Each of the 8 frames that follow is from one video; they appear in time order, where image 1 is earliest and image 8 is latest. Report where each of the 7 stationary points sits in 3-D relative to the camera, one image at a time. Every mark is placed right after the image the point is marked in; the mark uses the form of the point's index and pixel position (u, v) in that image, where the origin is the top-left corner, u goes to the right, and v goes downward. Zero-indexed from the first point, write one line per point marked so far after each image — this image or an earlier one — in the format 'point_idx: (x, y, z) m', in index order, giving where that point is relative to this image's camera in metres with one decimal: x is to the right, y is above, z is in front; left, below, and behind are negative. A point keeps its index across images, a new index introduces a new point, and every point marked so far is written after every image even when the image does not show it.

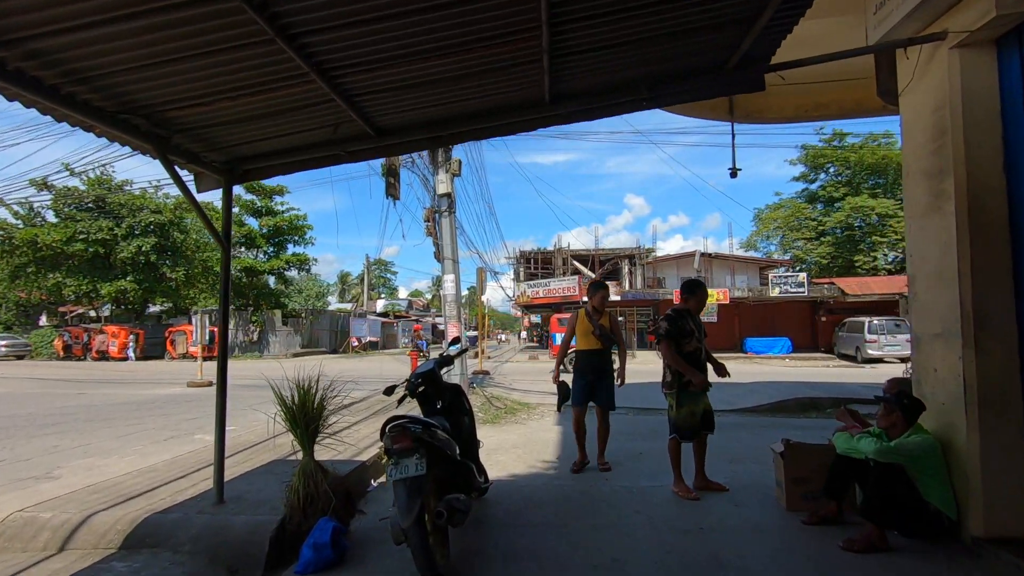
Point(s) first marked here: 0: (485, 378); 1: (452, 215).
0: (-0.8, -2.5, +14.4) m
1: (-1.1, +1.3, +9.6) m
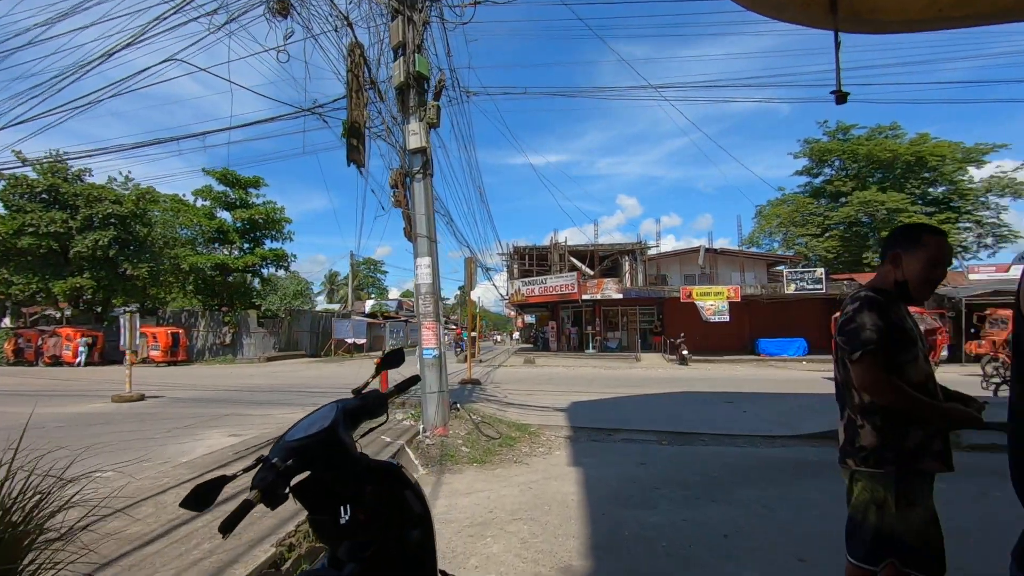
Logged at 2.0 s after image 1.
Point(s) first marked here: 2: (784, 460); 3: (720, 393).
0: (-0.9, -2.3, +12.0) m
1: (-1.1, +1.5, +7.2) m
2: (+3.2, -2.0, +6.3) m
3: (+4.8, -2.4, +12.4) m
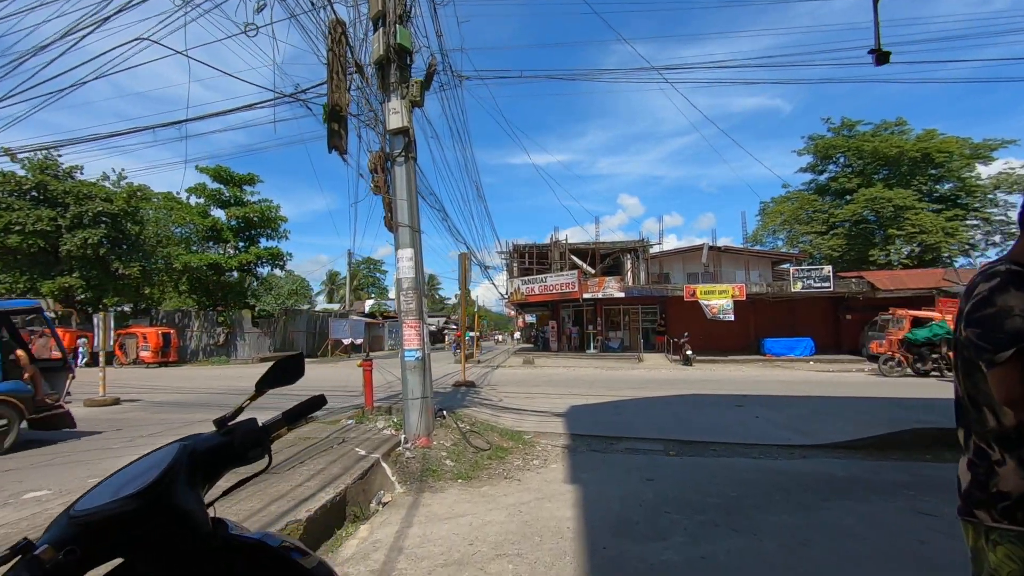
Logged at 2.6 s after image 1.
0: (-1.0, -2.2, +11.4) m
1: (-1.2, +1.5, +6.5) m
2: (+3.1, -1.9, +5.6) m
3: (+4.7, -2.4, +11.7) m
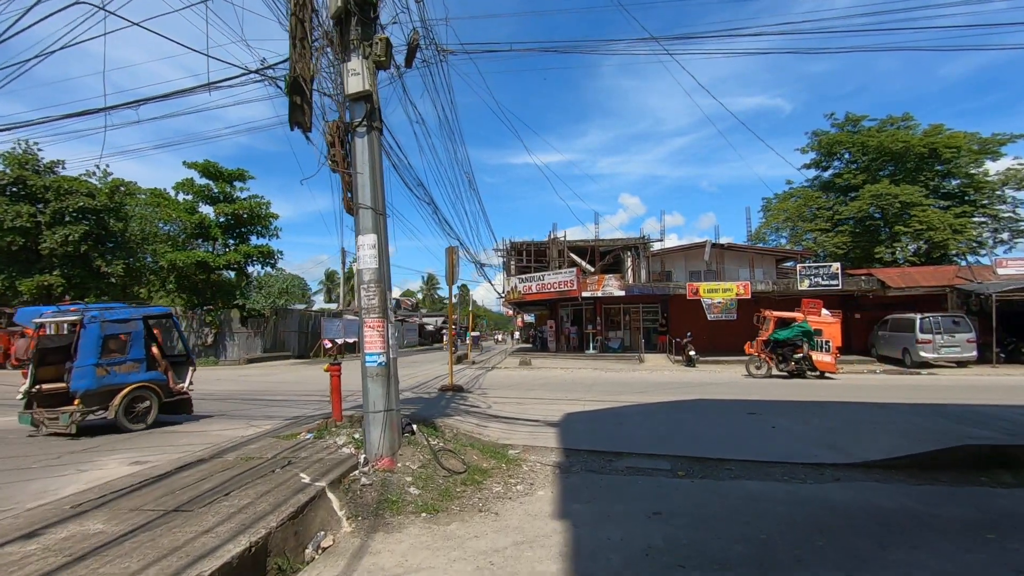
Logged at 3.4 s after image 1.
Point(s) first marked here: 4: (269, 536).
0: (-1.2, -2.2, +10.4) m
1: (-1.4, +1.6, +5.6) m
2: (+2.9, -1.9, +4.6) m
3: (+4.5, -2.3, +10.8) m
4: (-1.5, -1.6, +3.4) m
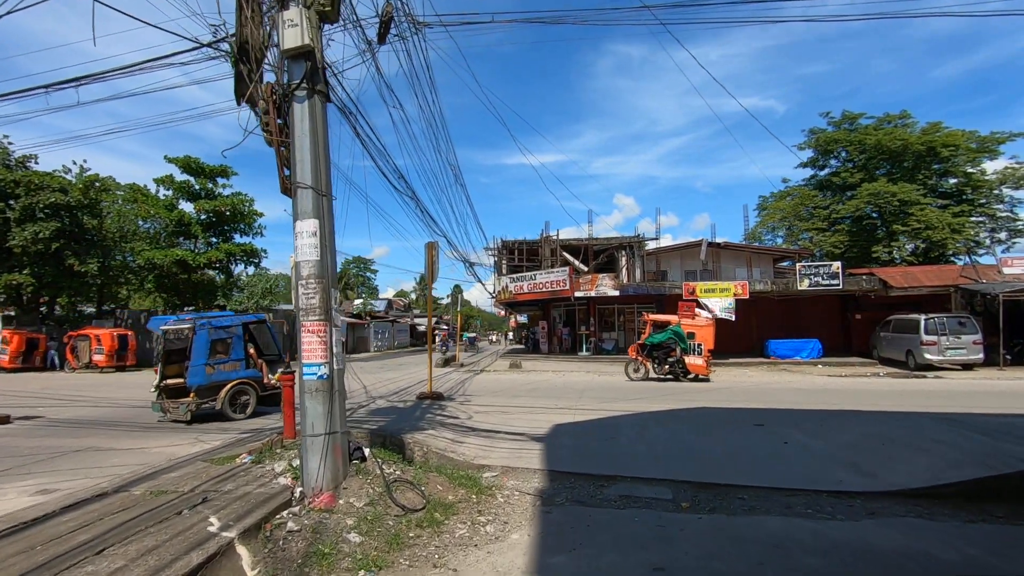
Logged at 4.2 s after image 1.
0: (-1.5, -2.1, +9.4) m
1: (-1.7, +1.6, +4.6) m
2: (+2.7, -1.8, +3.7) m
3: (+4.2, -2.3, +9.9) m
4: (-1.8, -1.5, +2.5) m
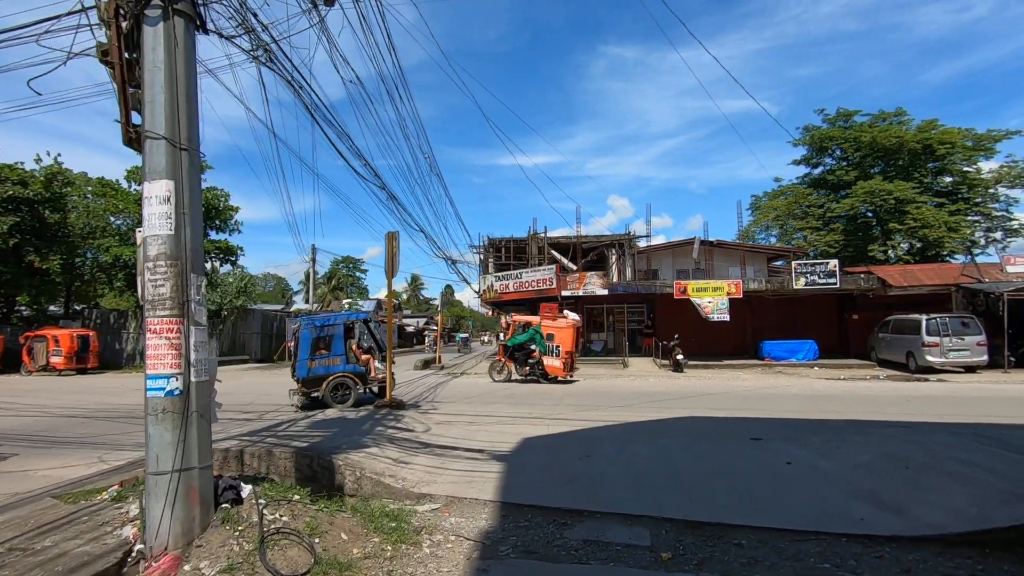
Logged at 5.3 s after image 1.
0: (-2.0, -2.1, +8.3) m
1: (-2.2, +1.7, +3.5) m
2: (+2.2, -1.7, +2.6) m
3: (+3.7, -2.2, +8.8) m
4: (-2.2, -1.5, +1.3) m
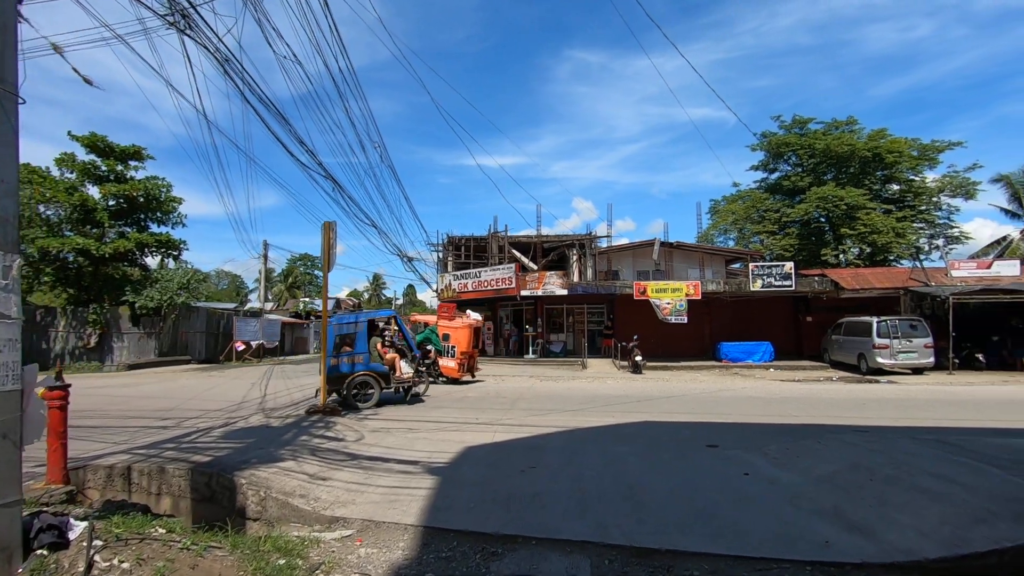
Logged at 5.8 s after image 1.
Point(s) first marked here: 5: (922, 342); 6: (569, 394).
0: (-2.9, -2.0, +7.5) m
1: (-2.6, +1.8, +2.7) m
2: (+1.7, -1.7, +2.1) m
3: (+2.8, -2.2, +8.4) m
4: (-2.6, -1.4, +0.5) m
5: (+14.7, -2.0, +19.2) m
6: (+1.6, -2.6, +13.5) m
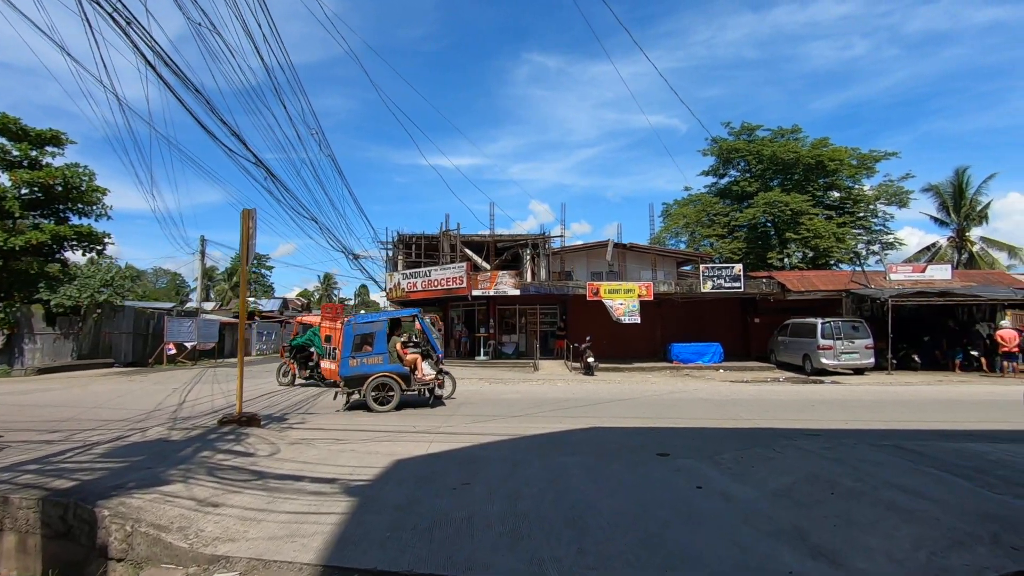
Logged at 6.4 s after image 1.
0: (-3.7, -1.9, +6.6) m
1: (-3.0, +1.9, +1.8) m
2: (+1.4, -1.6, +1.5) m
3: (+1.9, -2.1, +7.9) m
4: (-2.8, -1.3, -0.4) m
5: (+12.9, -2.0, +19.7) m
6: (+0.3, -2.6, +12.9) m
